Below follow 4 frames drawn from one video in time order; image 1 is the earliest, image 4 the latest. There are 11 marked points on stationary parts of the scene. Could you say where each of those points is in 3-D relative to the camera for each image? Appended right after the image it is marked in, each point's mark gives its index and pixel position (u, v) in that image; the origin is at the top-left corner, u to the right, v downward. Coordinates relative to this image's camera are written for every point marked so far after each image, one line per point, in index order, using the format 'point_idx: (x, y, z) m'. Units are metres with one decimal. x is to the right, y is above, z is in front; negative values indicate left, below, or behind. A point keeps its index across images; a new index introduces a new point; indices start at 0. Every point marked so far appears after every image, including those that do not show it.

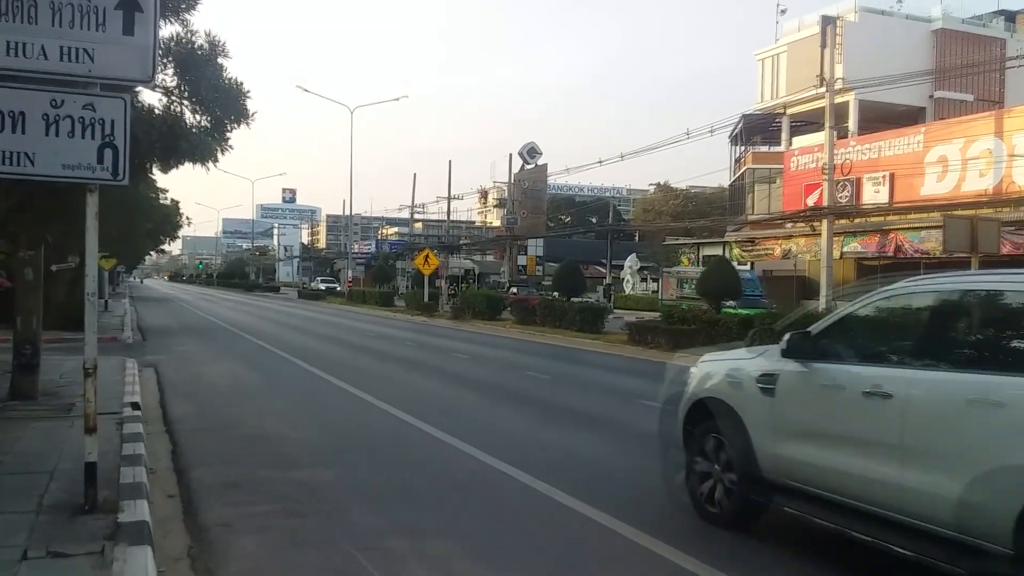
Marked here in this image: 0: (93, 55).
0: (-2.8, +1.6, +6.1) m
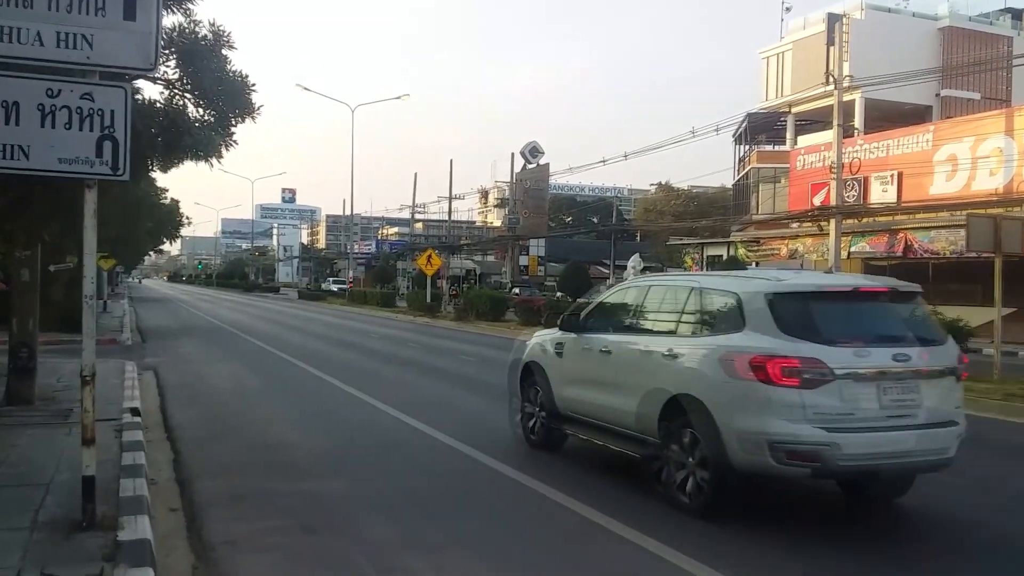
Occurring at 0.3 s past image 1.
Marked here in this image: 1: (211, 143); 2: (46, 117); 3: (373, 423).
0: (-2.6, +1.5, +5.7) m
1: (-2.8, +1.4, +8.5) m
2: (-2.9, +1.1, +5.6) m
3: (-1.7, -1.6, +11.0) m
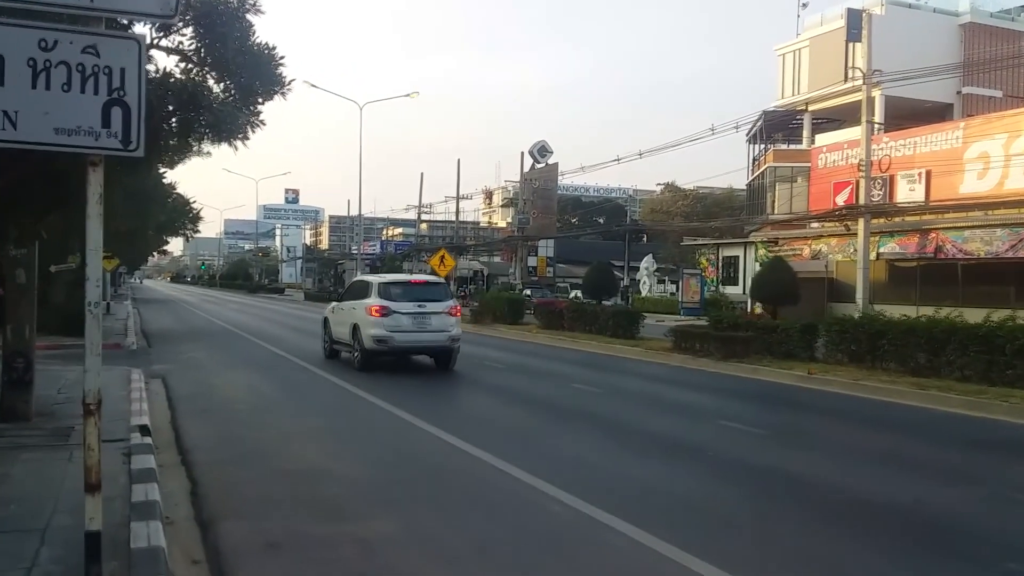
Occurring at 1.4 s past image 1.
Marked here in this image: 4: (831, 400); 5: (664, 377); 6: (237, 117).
0: (-2.0, +1.5, +4.5) m
1: (-2.2, +1.3, +7.3) m
2: (-2.3, +1.0, +4.4) m
3: (-1.1, -1.7, +9.8) m
4: (+4.8, -1.7, +13.7) m
5: (+2.7, -1.6, +16.3) m
6: (-2.2, +1.4, +7.3) m
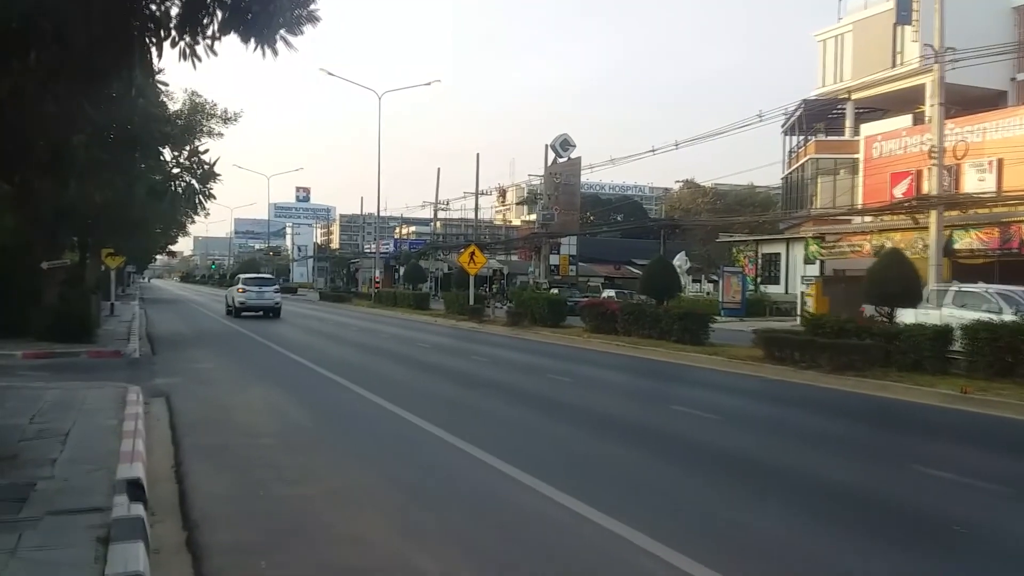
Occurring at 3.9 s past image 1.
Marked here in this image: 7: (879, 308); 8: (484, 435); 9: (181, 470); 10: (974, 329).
0: (-1.0, +1.5, +1.7) m
1: (-1.2, +1.4, +4.5) m
2: (-1.3, +1.0, +1.6) m
3: (0.0, -1.7, +7.0) m
4: (+5.9, -1.7, +10.8) m
5: (+3.9, -1.6, +13.5) m
6: (-1.2, +1.4, +4.5) m
7: (+7.0, -0.4, +18.2) m
8: (-0.4, -1.6, +10.5) m
9: (-2.9, -1.6, +7.9) m
10: (+6.9, -0.6, +13.5) m
